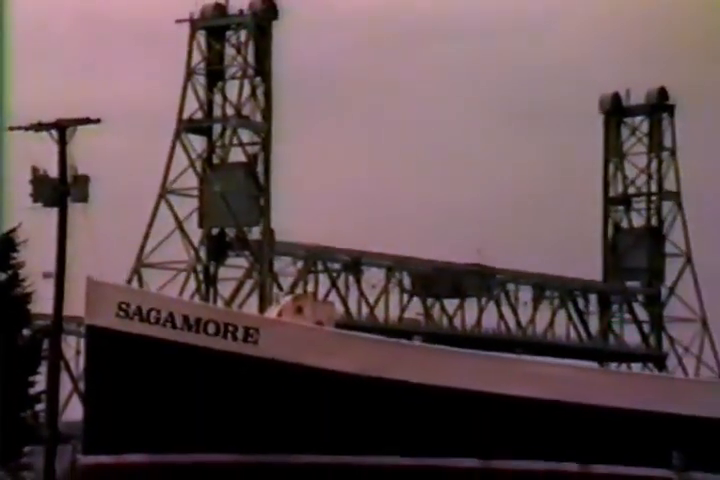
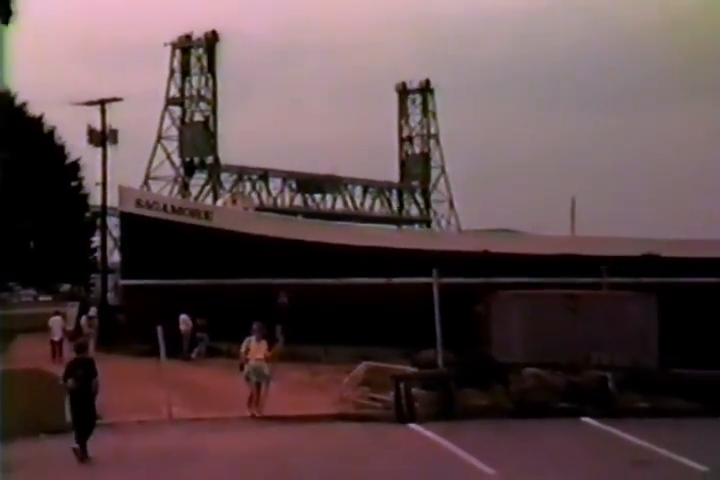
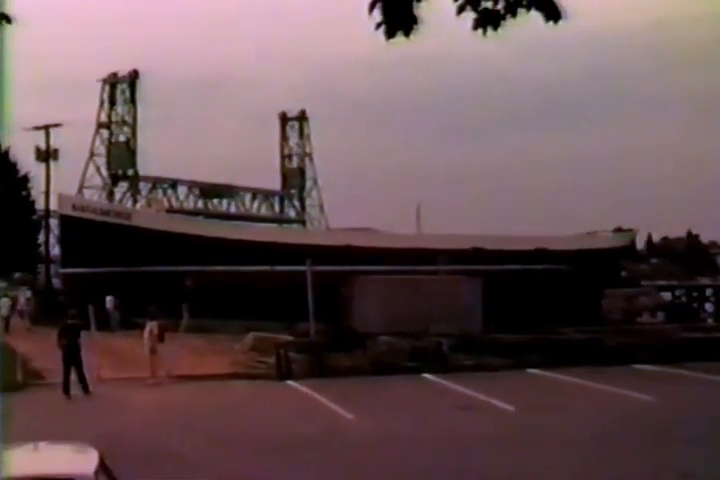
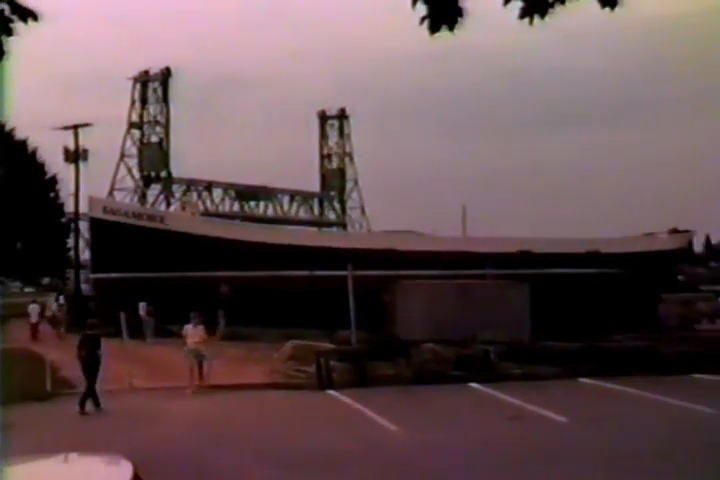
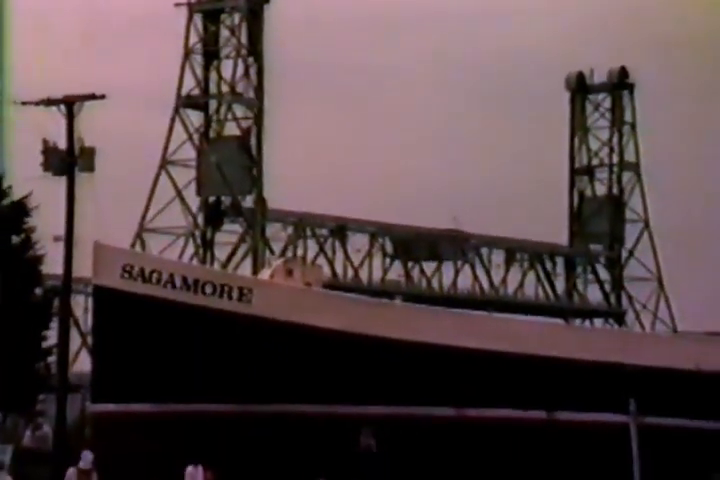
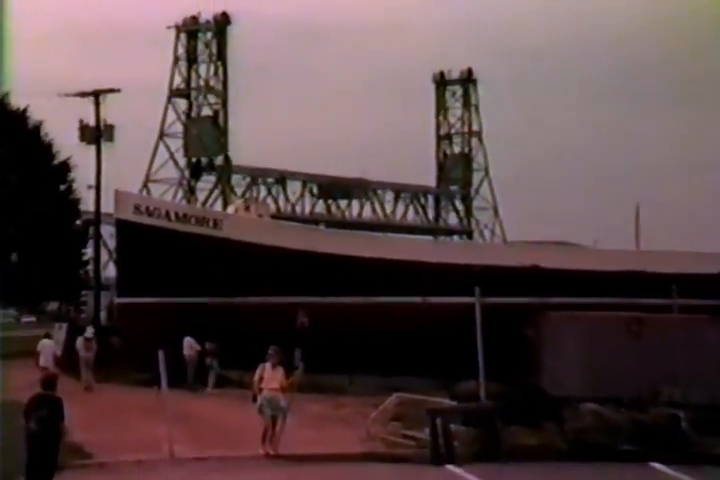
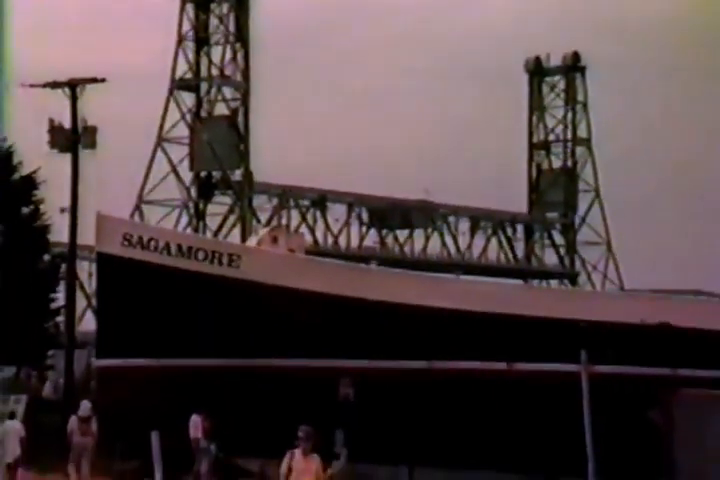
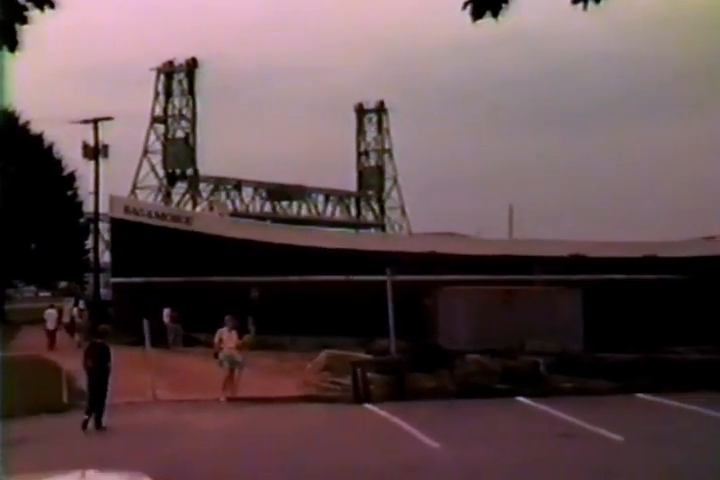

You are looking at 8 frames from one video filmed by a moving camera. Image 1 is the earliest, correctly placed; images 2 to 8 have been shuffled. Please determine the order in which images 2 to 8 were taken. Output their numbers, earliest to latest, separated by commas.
5, 7, 6, 2, 8, 4, 3
